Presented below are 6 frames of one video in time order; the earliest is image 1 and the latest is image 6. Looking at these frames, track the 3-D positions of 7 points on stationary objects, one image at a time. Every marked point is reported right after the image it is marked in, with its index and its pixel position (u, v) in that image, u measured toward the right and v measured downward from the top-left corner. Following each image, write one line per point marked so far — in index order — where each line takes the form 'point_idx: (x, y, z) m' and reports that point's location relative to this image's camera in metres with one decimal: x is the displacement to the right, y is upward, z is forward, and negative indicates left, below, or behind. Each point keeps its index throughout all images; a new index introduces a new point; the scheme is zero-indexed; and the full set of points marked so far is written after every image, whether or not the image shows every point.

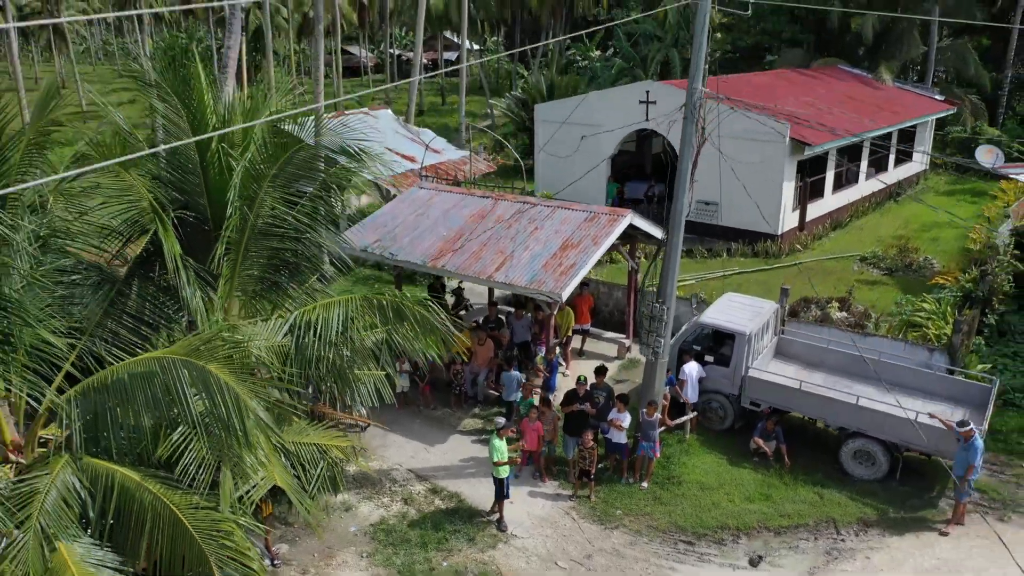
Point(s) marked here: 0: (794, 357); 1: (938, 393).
0: (+2.5, -0.6, +9.2) m
1: (+3.5, -0.8, +8.2) m
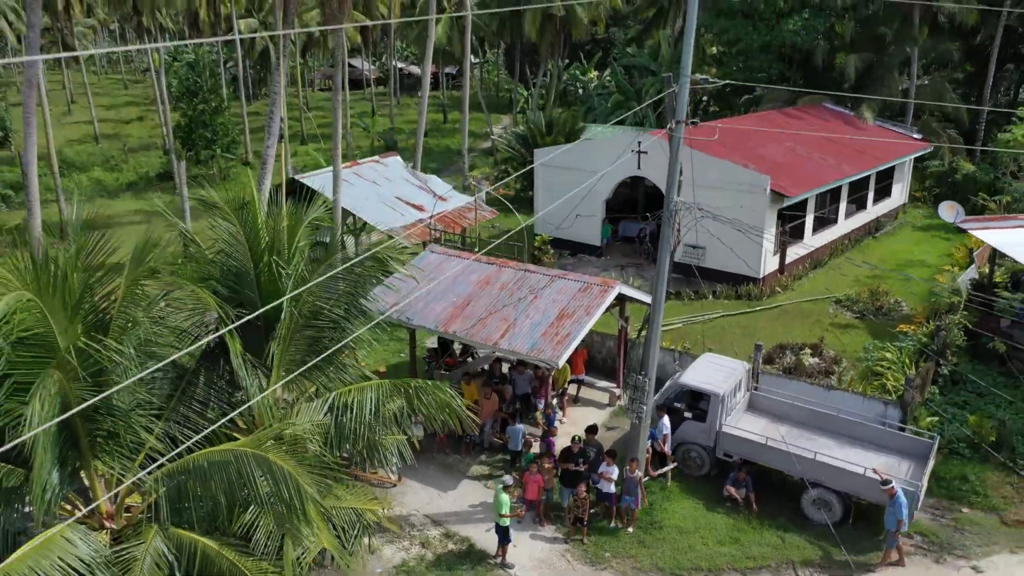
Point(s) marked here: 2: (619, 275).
0: (+2.6, -1.2, +10.3) m
1: (+3.5, -1.5, +9.4) m
2: (+1.8, +0.2, +17.0) m
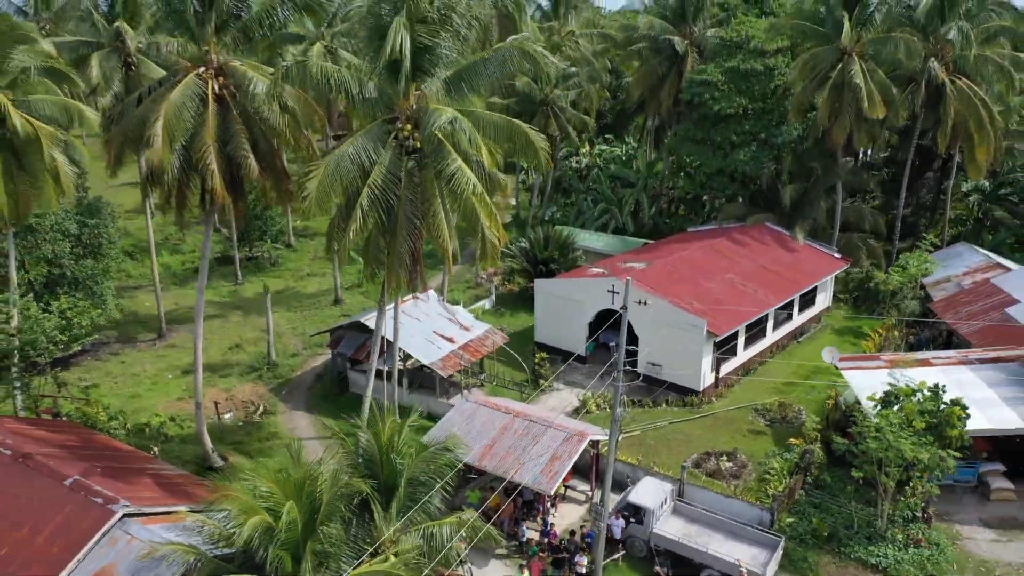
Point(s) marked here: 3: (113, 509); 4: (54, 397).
0: (+2.7, -3.5, +16.1) m
1: (+3.6, -3.8, +15.2) m
2: (+1.9, -2.1, +22.8) m
3: (-4.9, -2.7, +12.7) m
4: (-8.8, -2.1, +19.8) m
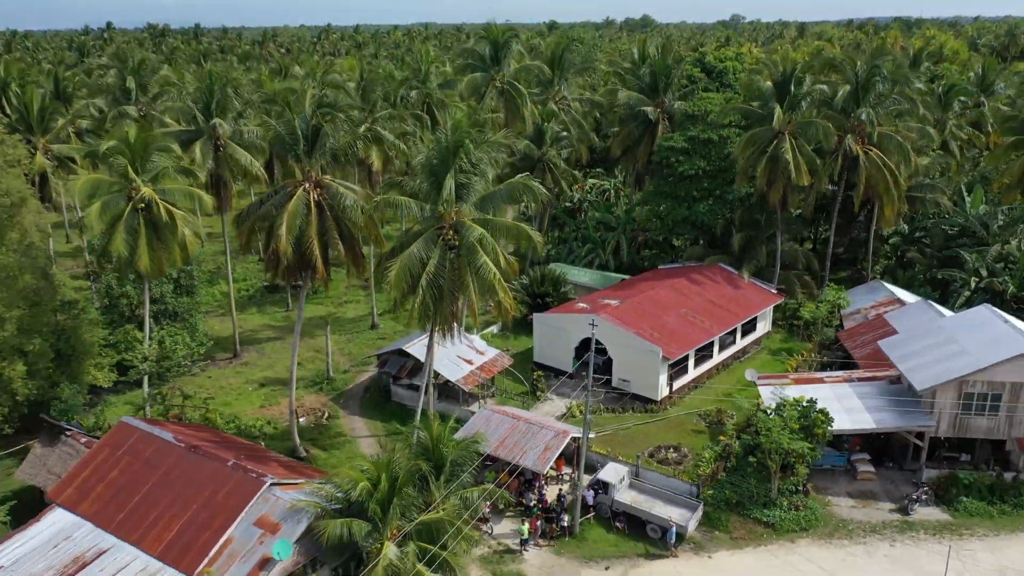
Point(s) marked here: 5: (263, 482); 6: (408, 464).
0: (+2.8, -4.5, +23.2) m
1: (+3.8, -4.7, +22.3) m
2: (+2.0, -3.1, +29.9) m
3: (-4.8, -3.7, +19.8) m
4: (-8.7, -3.1, +26.9) m
5: (-4.8, -3.7, +19.8) m
6: (-2.0, -3.4, +19.9) m
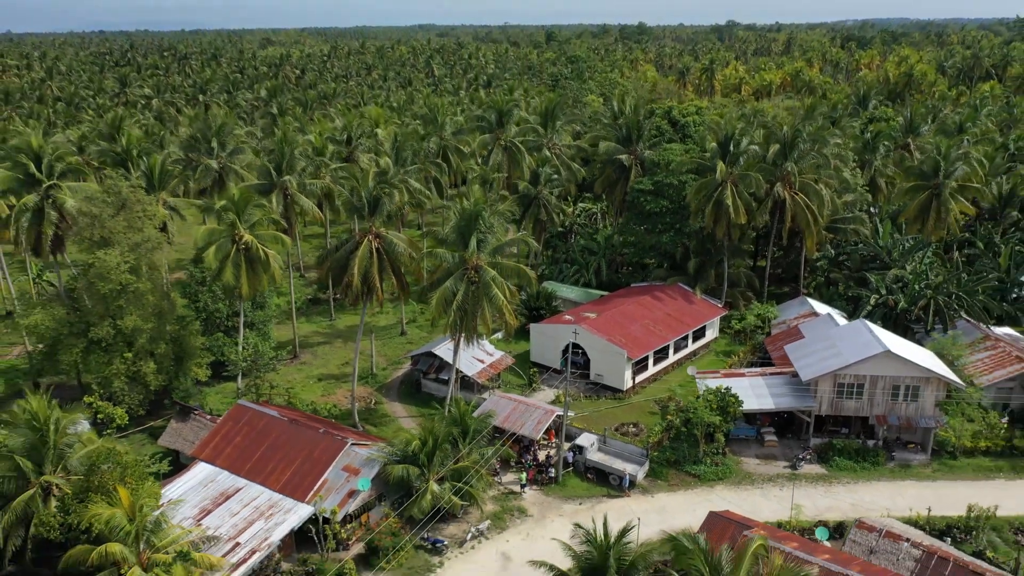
0: (+2.9, -5.2, +32.6) m
1: (+3.8, -5.4, +31.7) m
2: (+2.1, -3.7, +39.3) m
3: (-4.7, -4.3, +29.1) m
4: (-8.6, -3.7, +36.2) m
5: (-4.7, -4.4, +29.1) m
6: (-1.9, -4.1, +29.2) m
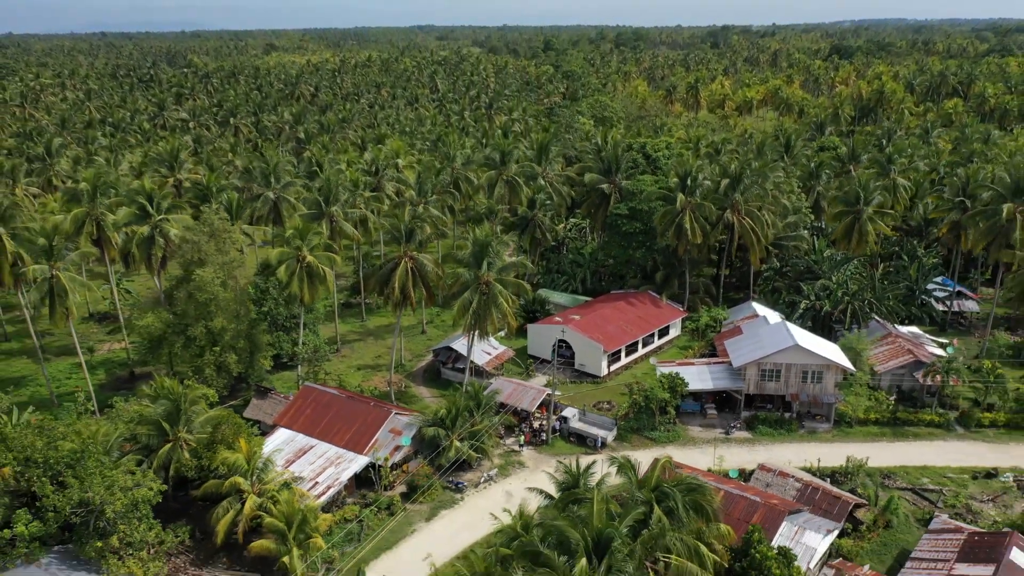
0: (+3.0, -5.5, +42.8) m
1: (+3.9, -5.8, +41.9) m
2: (+2.2, -4.1, +49.5) m
3: (-4.7, -4.7, +39.4) m
4: (-8.6, -4.1, +46.4) m
5: (-4.7, -4.8, +39.4) m
6: (-1.9, -4.4, +39.4) m
